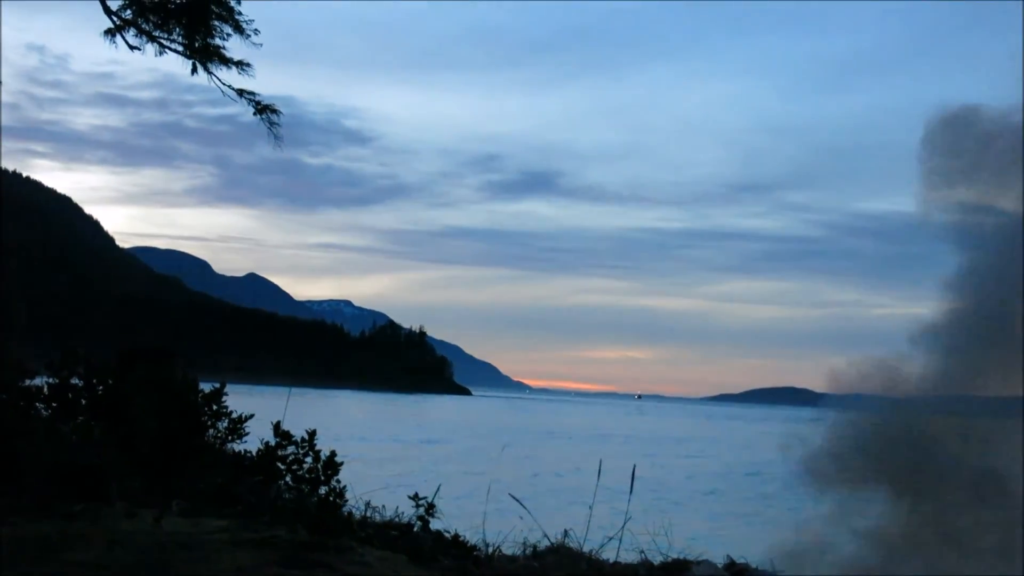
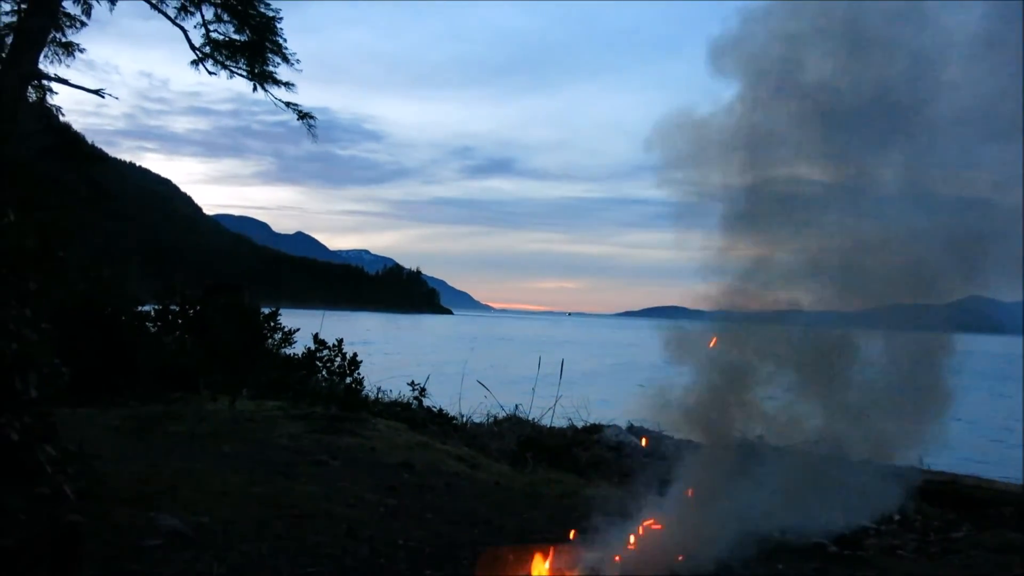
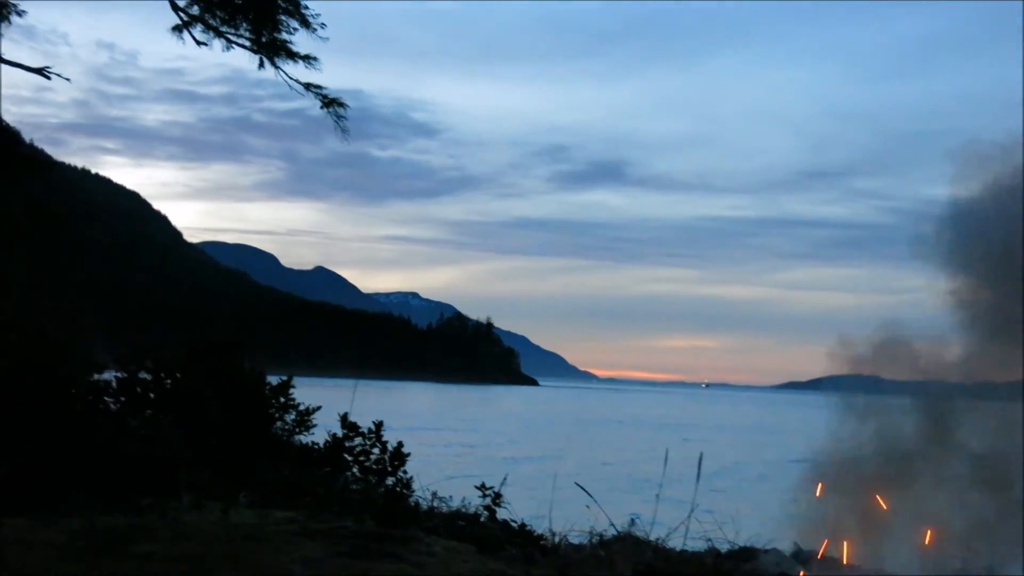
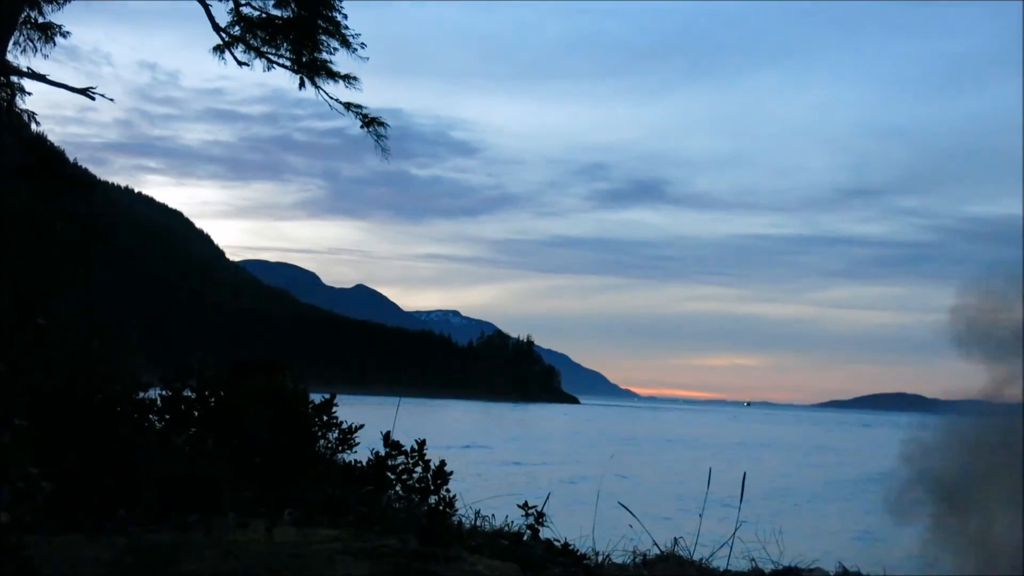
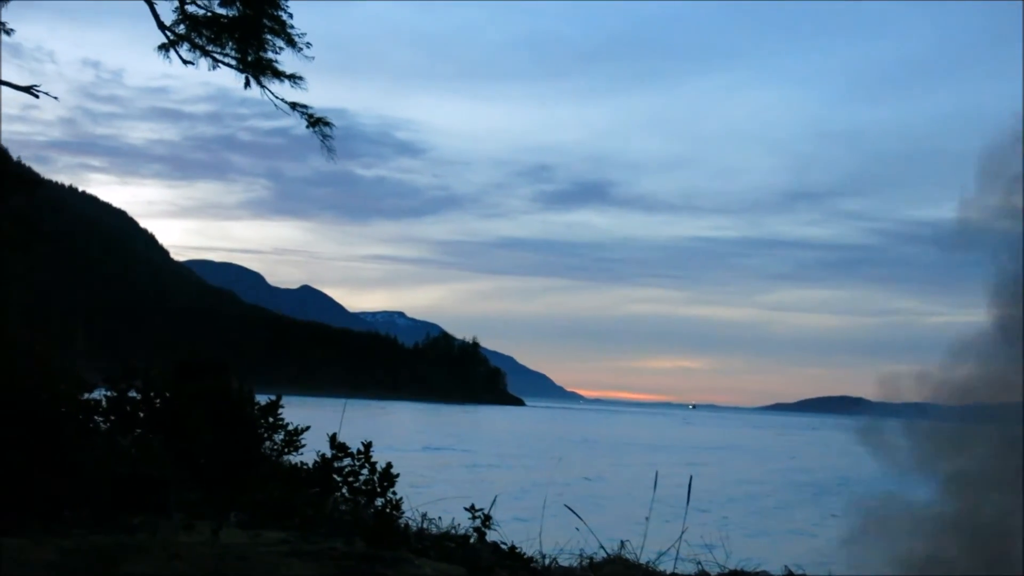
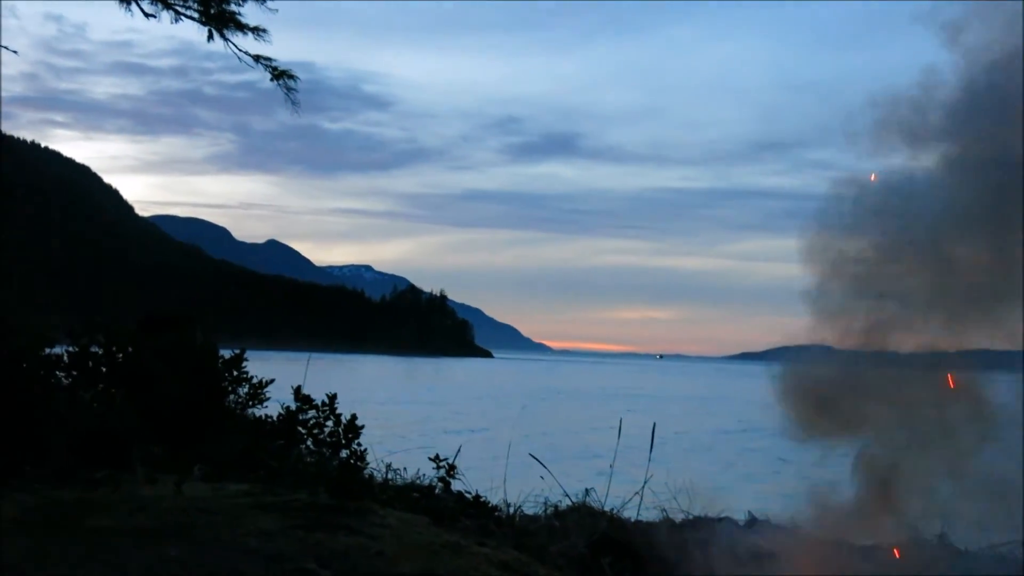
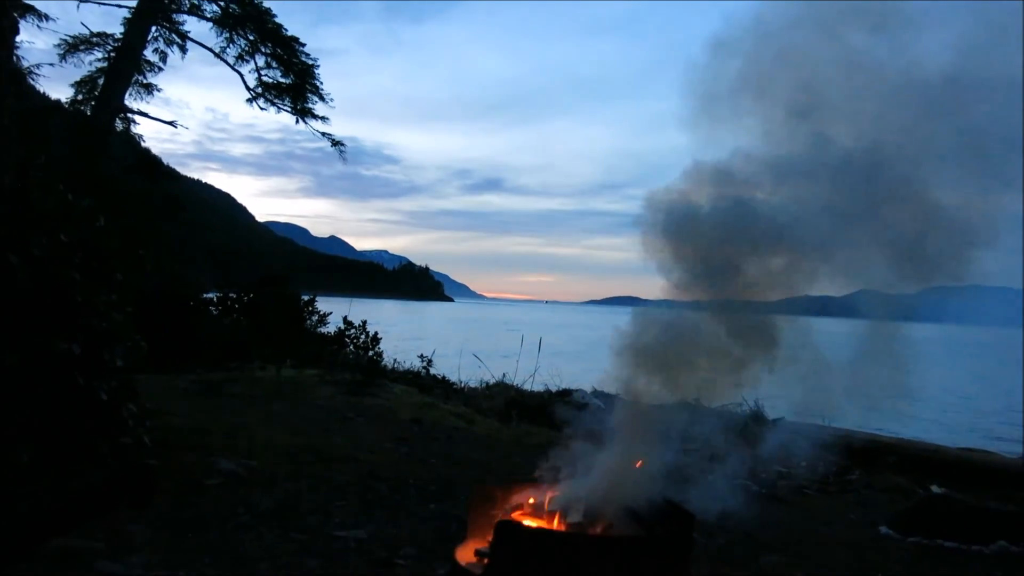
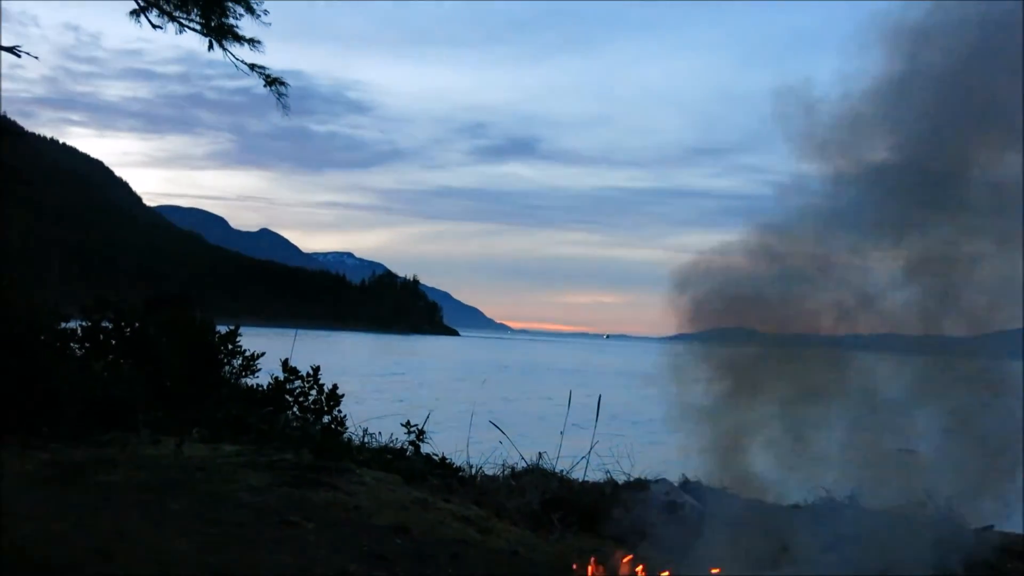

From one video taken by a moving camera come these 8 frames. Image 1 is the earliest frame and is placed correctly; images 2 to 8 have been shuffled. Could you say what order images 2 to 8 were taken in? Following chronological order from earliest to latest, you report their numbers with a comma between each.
5, 4, 3, 6, 8, 2, 7
